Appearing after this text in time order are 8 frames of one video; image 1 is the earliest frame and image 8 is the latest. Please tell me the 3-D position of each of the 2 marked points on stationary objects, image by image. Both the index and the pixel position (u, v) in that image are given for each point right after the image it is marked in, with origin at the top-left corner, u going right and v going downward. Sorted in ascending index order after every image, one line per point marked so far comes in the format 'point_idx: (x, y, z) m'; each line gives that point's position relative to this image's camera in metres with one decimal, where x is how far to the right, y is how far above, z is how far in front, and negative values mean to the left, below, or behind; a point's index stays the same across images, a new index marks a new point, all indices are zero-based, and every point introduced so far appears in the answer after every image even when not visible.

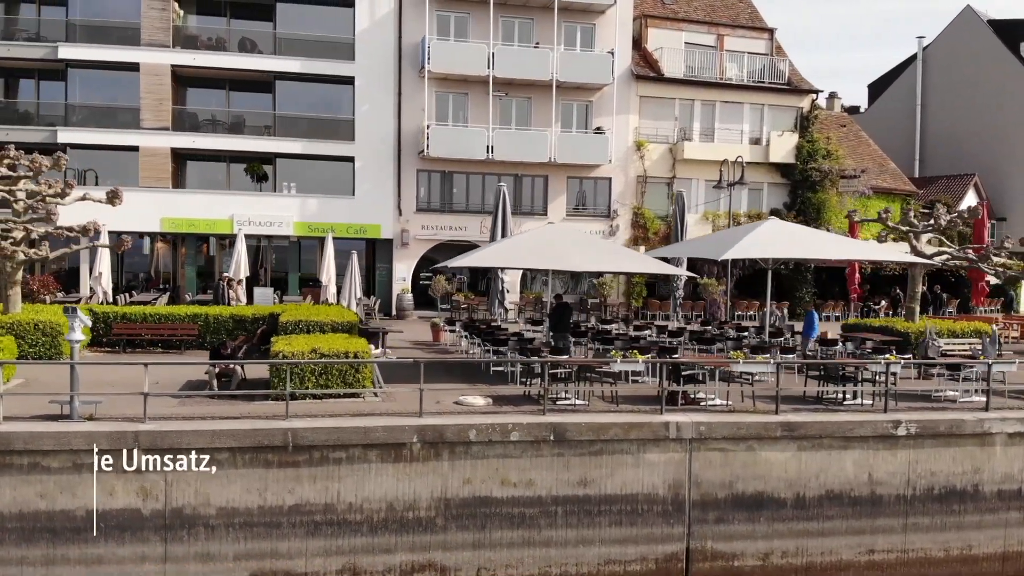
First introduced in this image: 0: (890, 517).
0: (+4.7, -2.8, +9.2) m
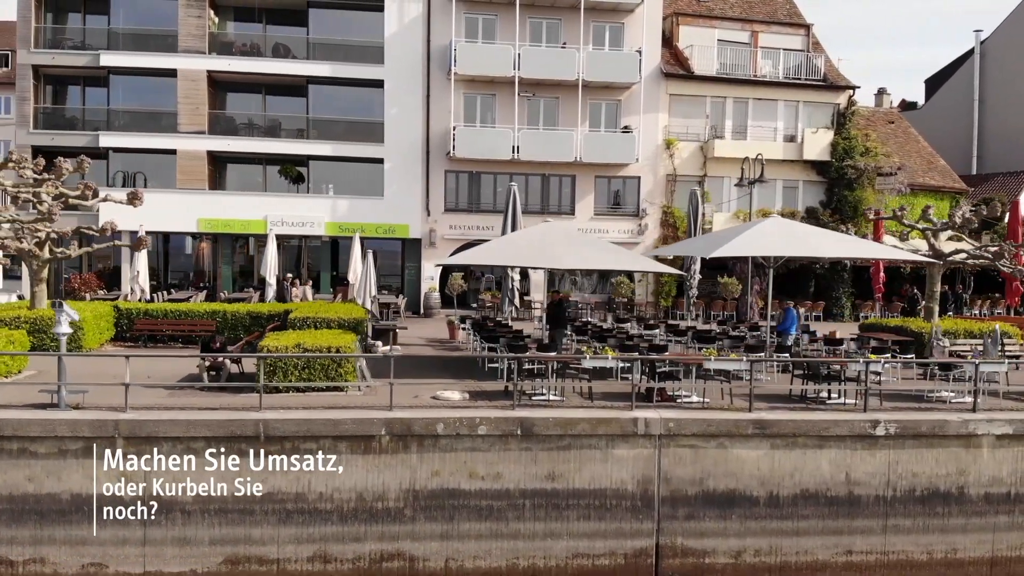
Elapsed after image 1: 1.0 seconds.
0: (+4.3, -2.8, +9.0) m
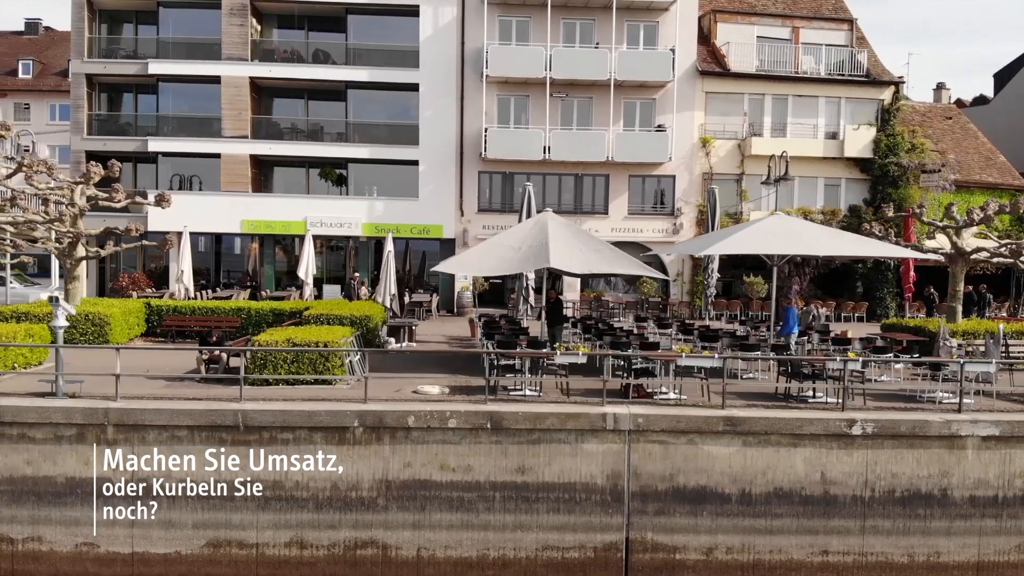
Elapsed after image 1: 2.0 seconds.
0: (+4.0, -2.8, +8.9) m
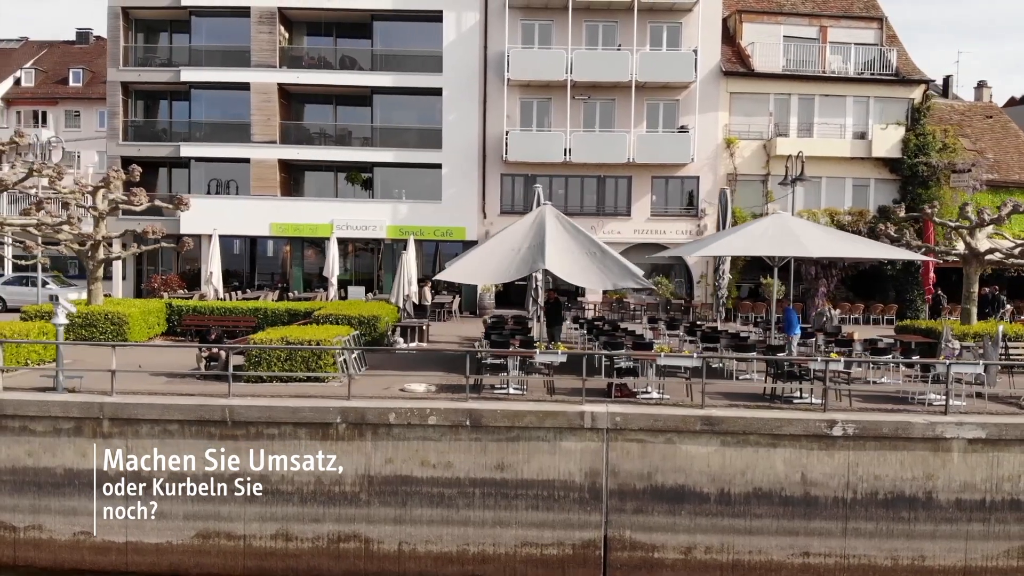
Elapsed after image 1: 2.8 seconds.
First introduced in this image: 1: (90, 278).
0: (+3.7, -2.7, +8.8) m
1: (-10.3, +0.2, +18.1) m
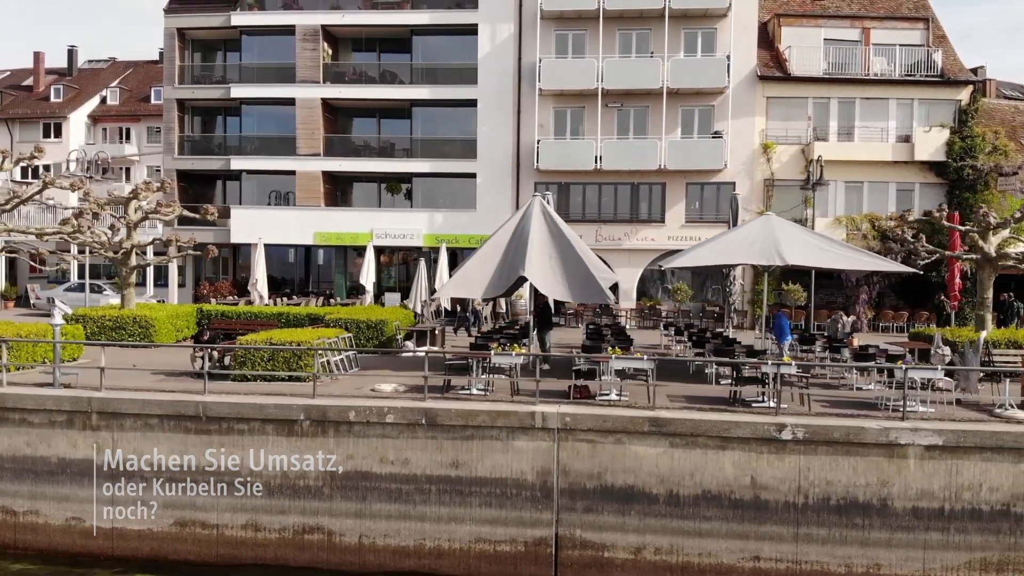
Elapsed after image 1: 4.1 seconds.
0: (+3.1, -2.8, +8.8) m
1: (-10.0, +0.1, +19.3) m
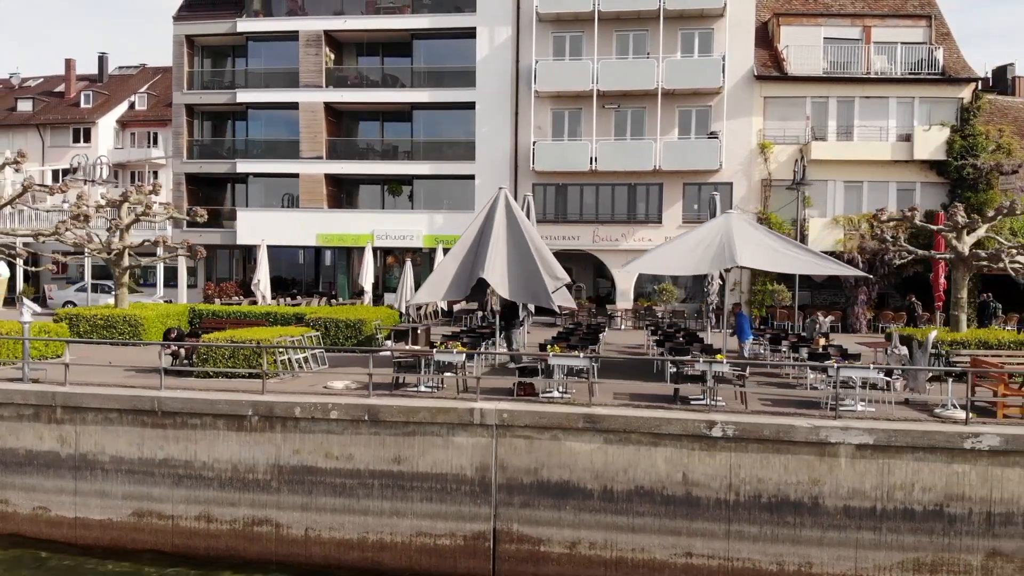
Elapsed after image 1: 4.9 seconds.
0: (+2.4, -2.8, +8.9) m
1: (-10.5, +0.1, +19.7) m
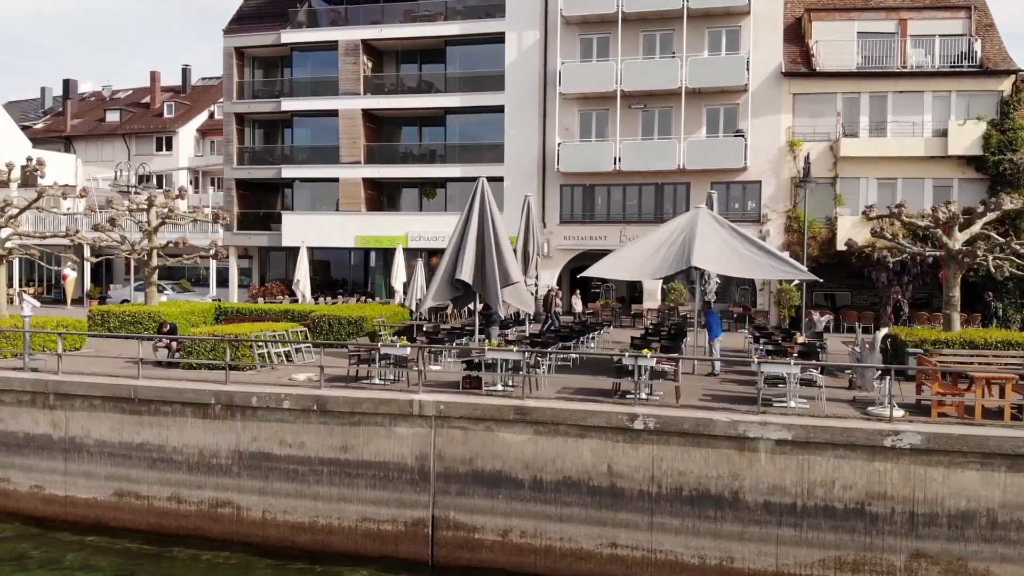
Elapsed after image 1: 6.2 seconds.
0: (+1.5, -2.8, +9.1) m
1: (-10.4, +0.1, +21.0) m
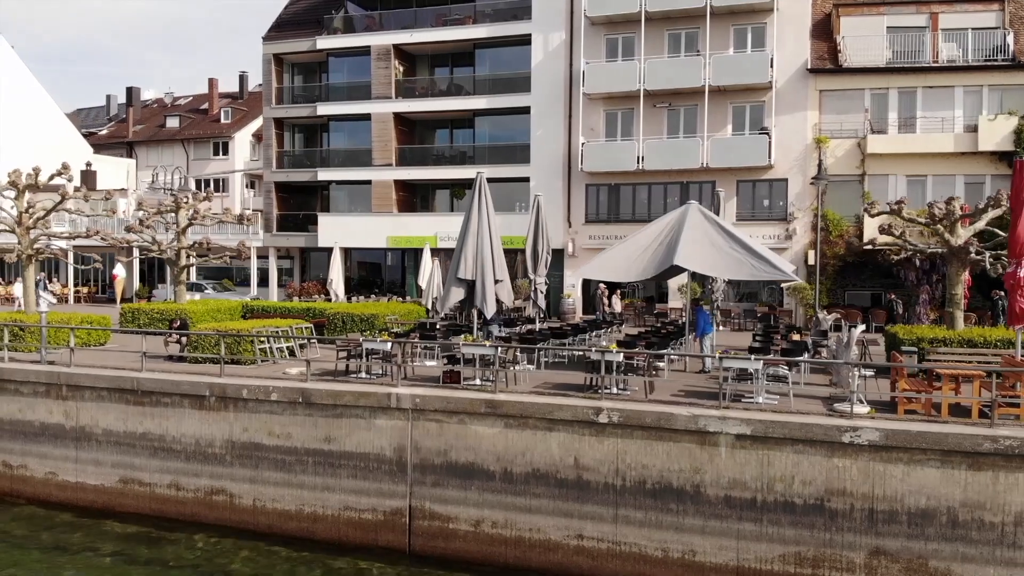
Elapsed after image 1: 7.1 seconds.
0: (+1.1, -2.7, +9.3) m
1: (-10.0, +0.1, +22.0) m
